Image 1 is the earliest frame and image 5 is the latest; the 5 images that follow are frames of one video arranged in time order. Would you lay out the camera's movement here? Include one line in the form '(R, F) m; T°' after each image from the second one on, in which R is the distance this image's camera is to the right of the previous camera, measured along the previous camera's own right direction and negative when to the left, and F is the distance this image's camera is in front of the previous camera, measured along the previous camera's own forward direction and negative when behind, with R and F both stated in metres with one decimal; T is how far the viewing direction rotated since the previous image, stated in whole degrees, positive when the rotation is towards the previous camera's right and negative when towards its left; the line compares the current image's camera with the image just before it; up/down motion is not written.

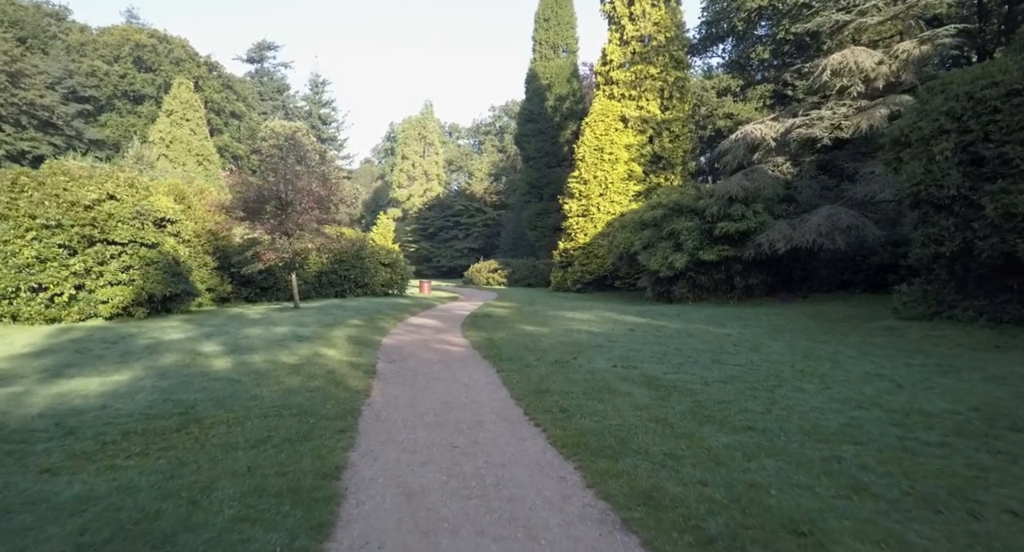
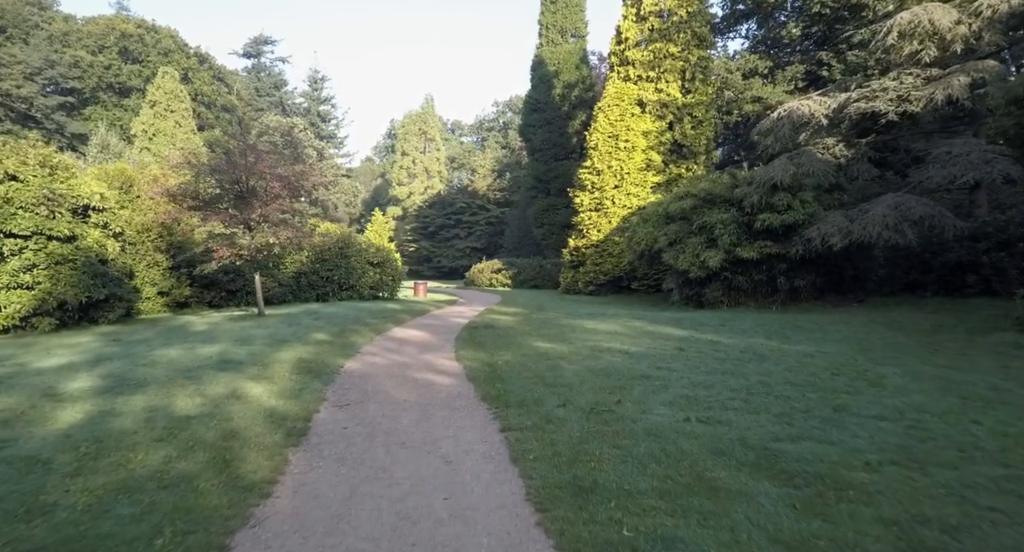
(-0.1, +2.4) m; 0°
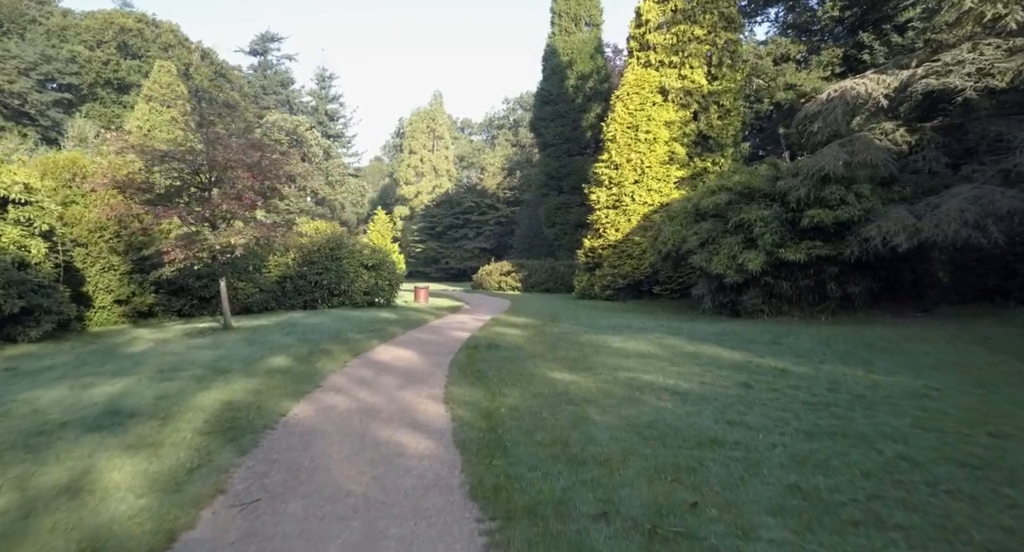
(0.0, +1.8) m; -1°
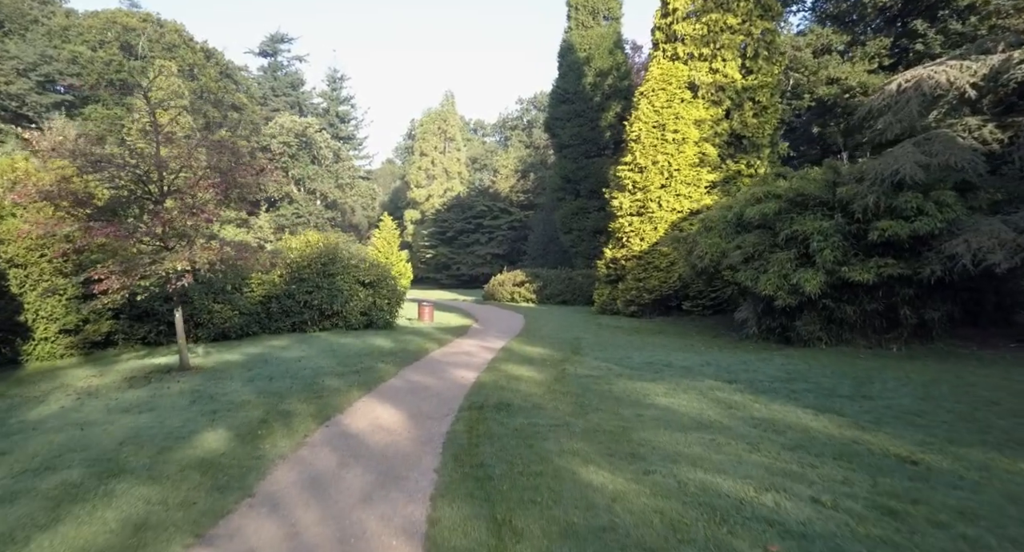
(0.0, +1.8) m; -1°
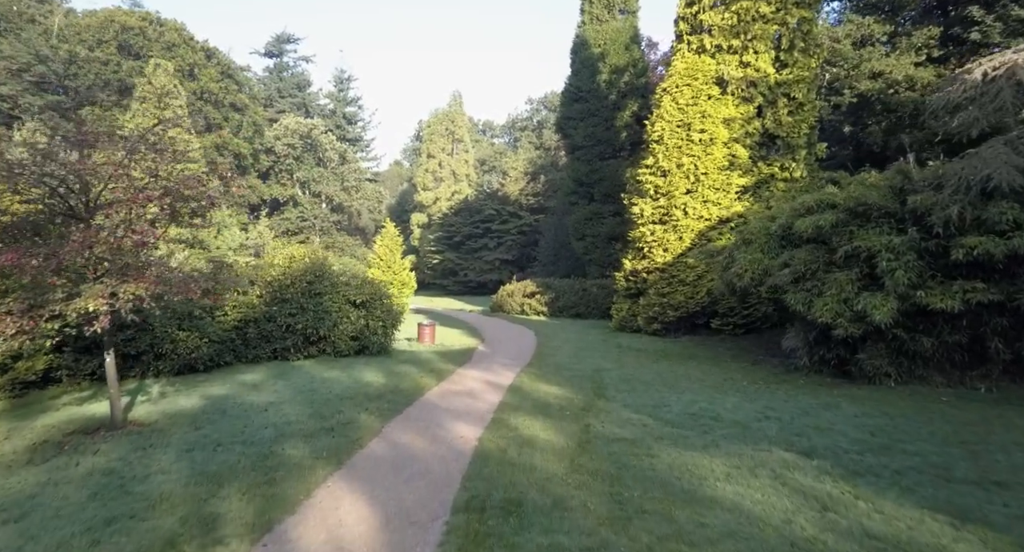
(0.0, +1.7) m; -1°
